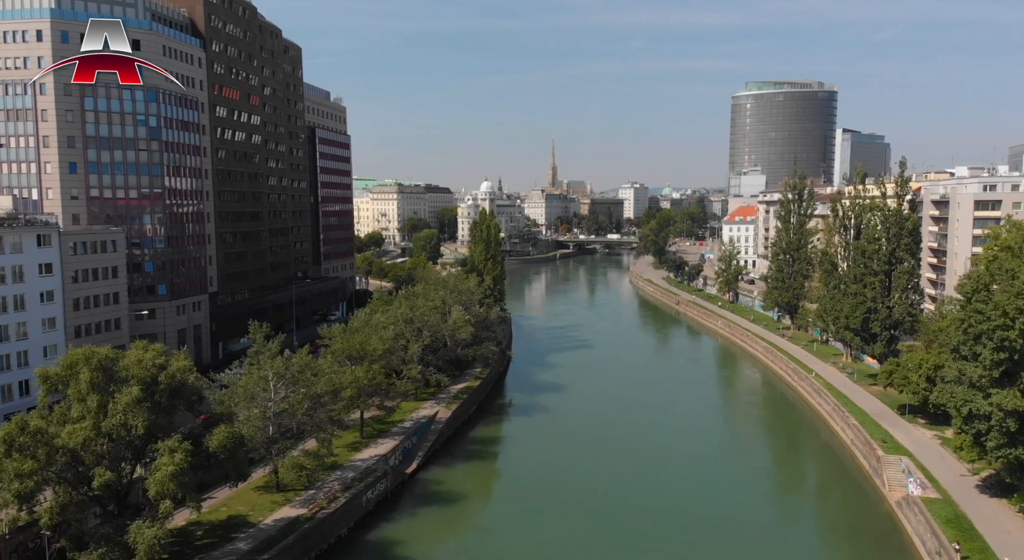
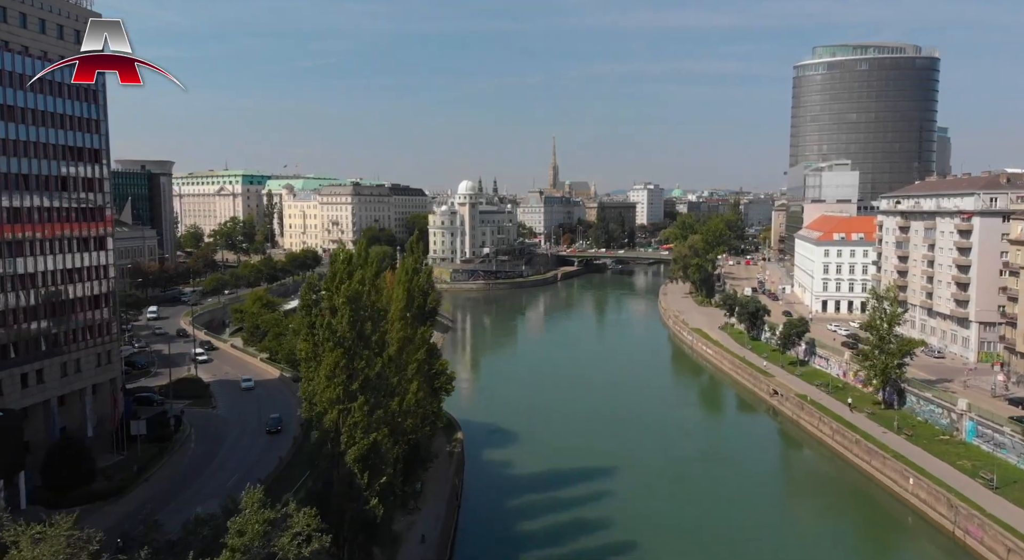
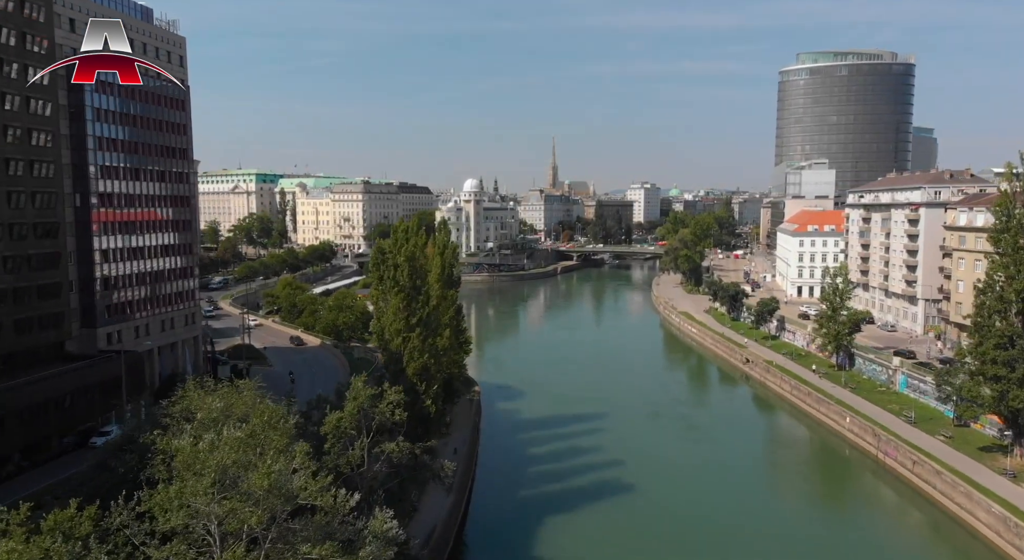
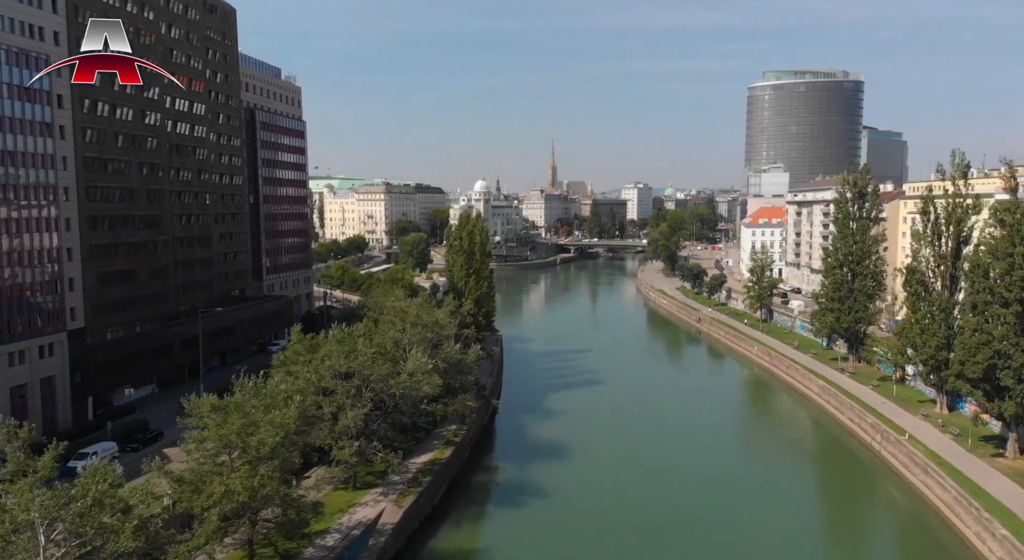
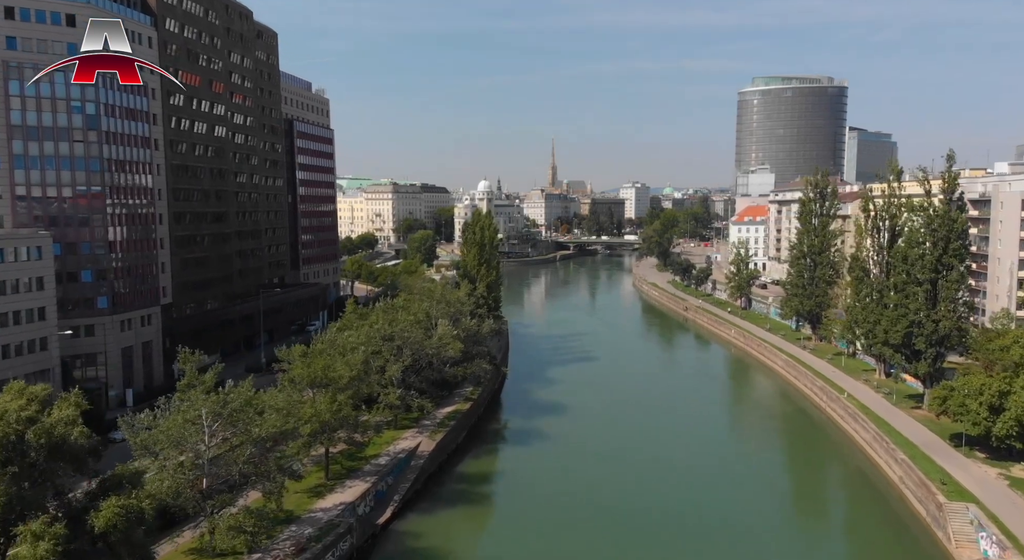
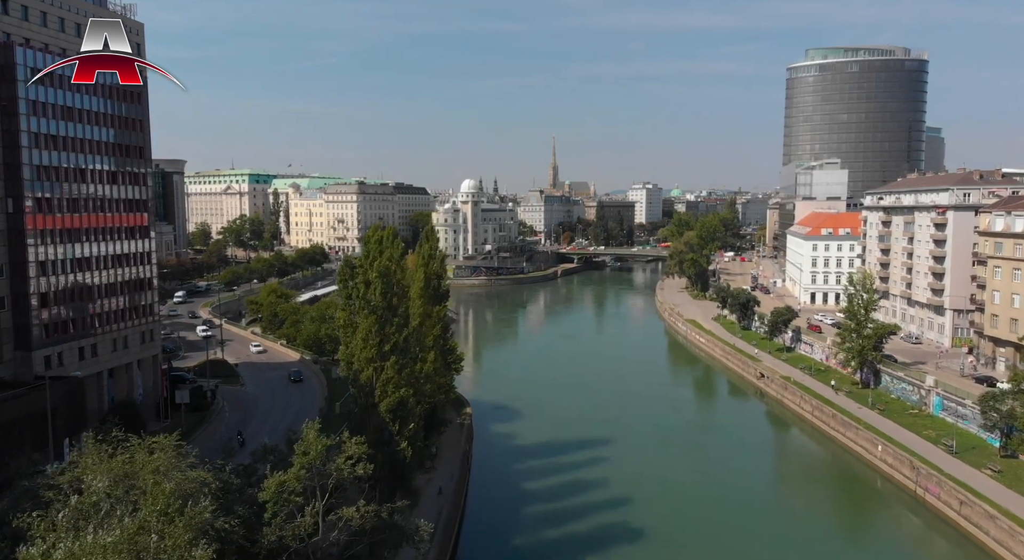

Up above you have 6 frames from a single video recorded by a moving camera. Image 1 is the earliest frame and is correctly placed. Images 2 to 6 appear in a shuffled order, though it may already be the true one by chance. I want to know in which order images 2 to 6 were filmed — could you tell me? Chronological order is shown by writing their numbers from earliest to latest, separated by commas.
5, 4, 3, 6, 2
